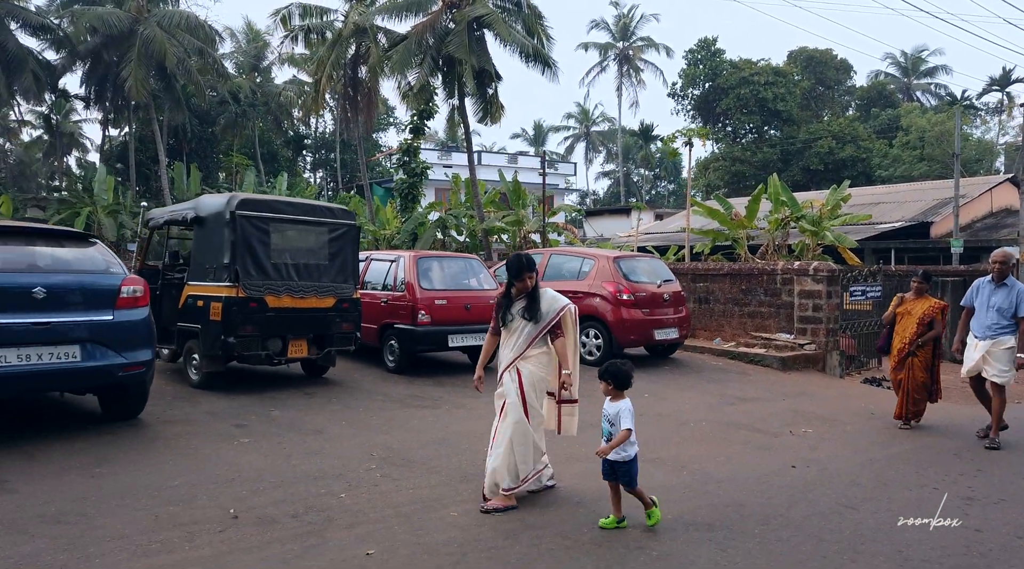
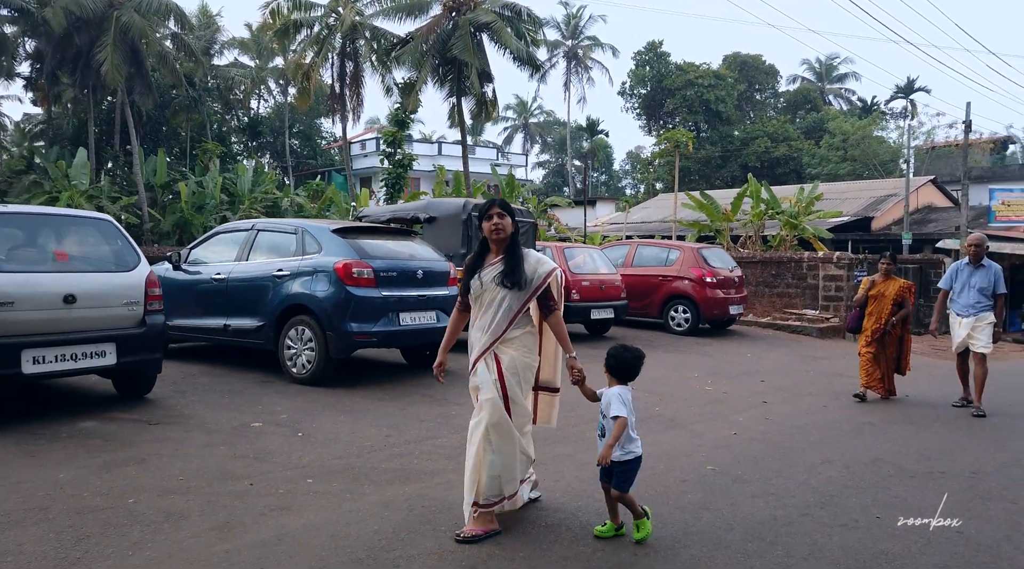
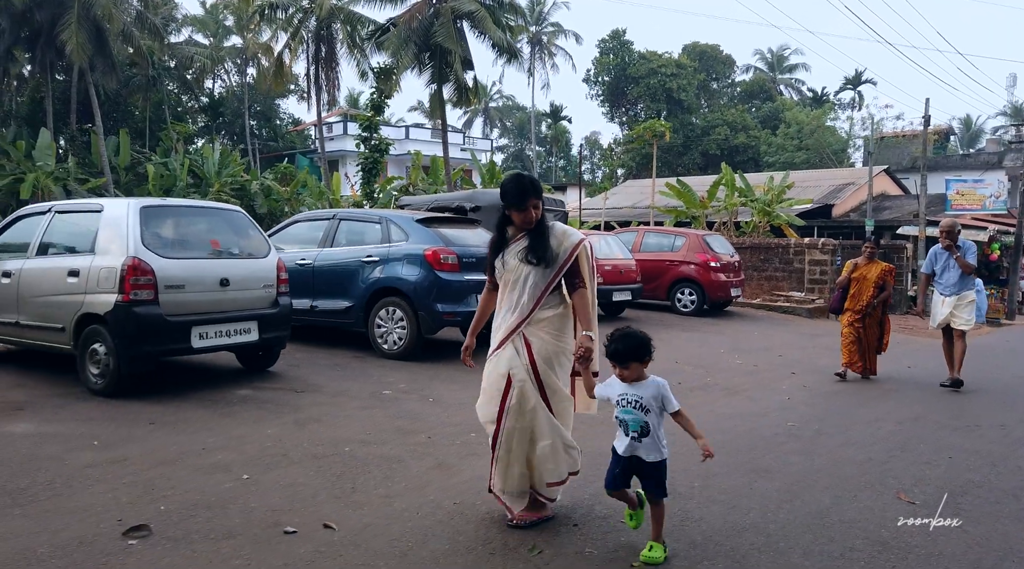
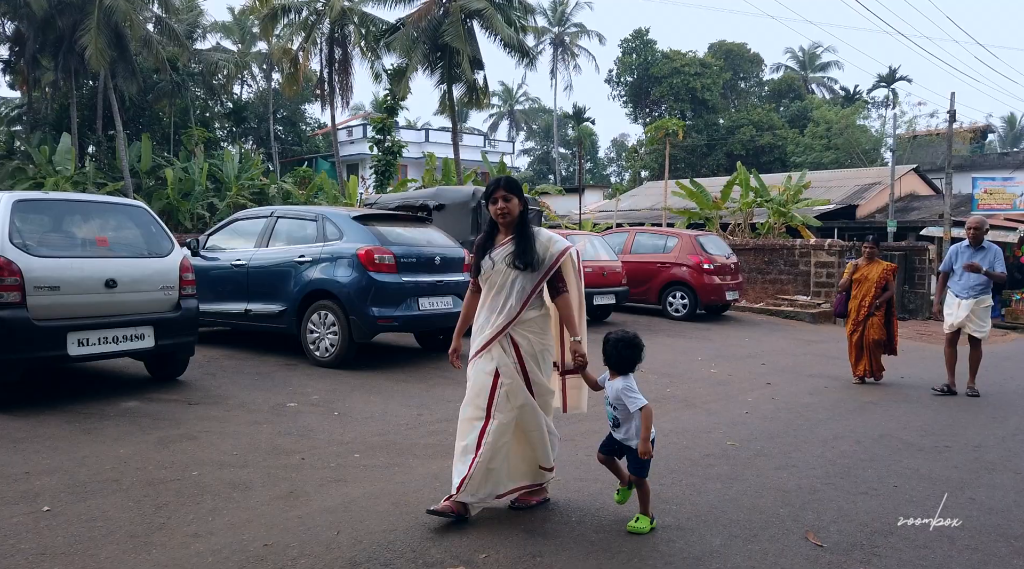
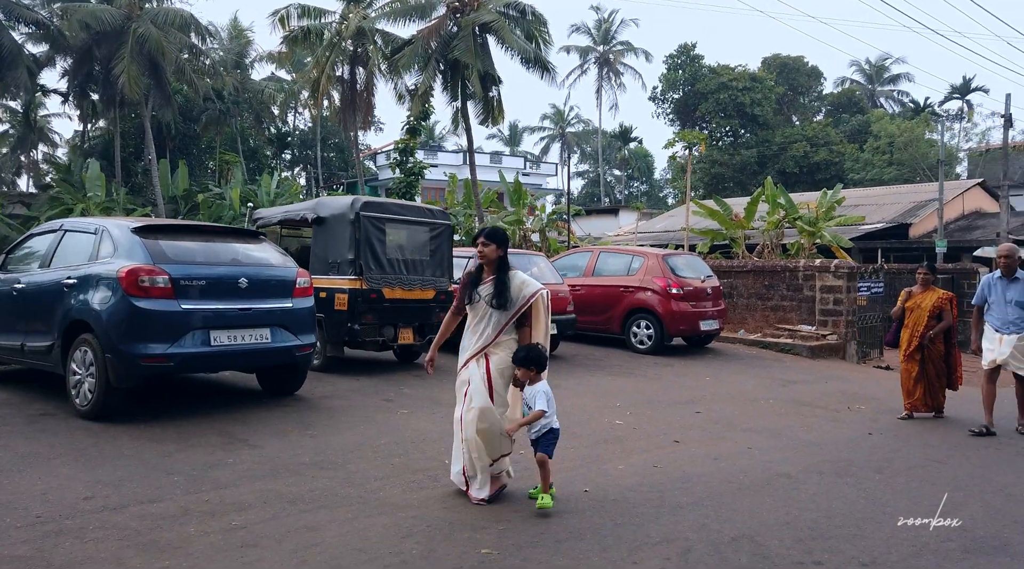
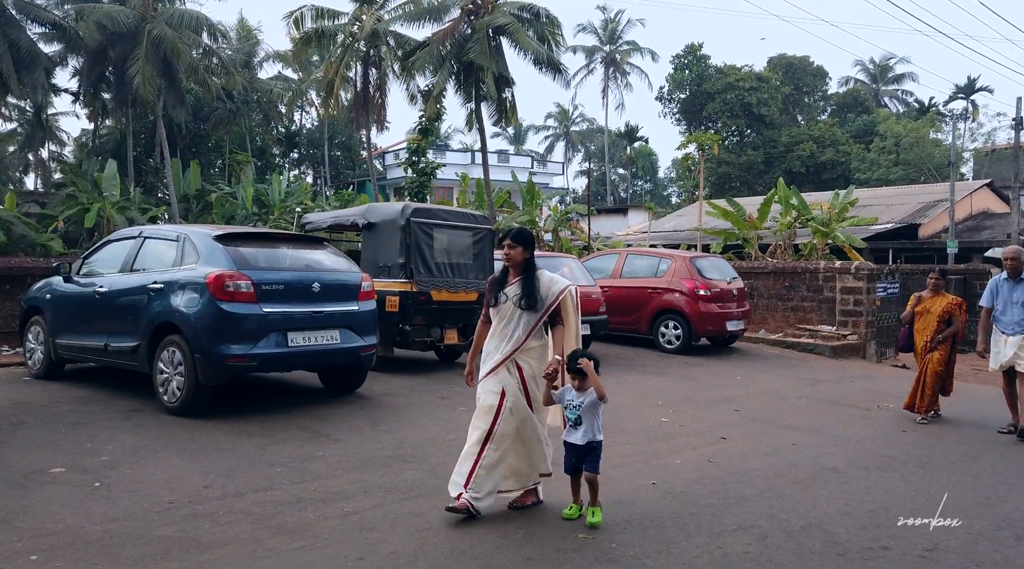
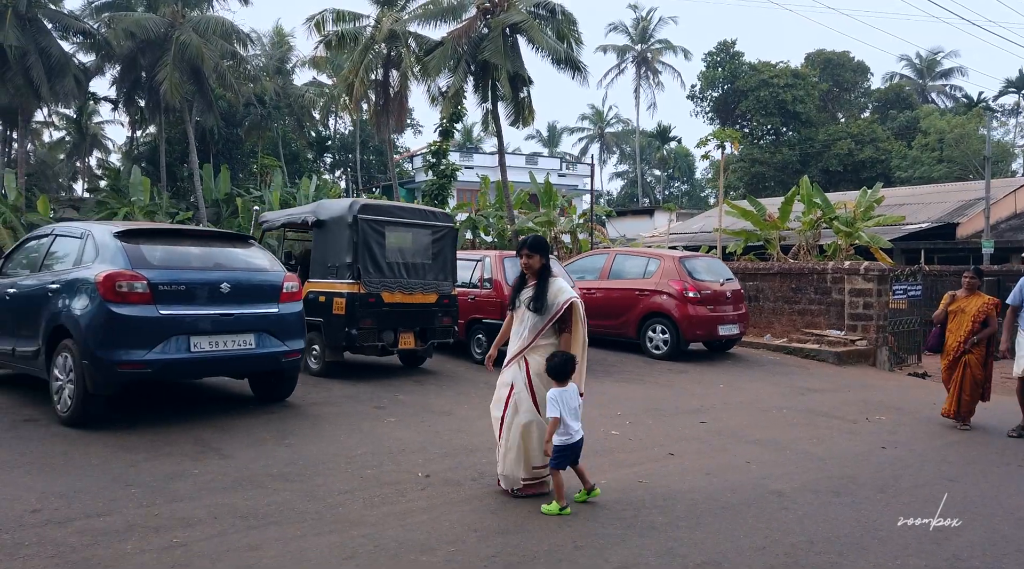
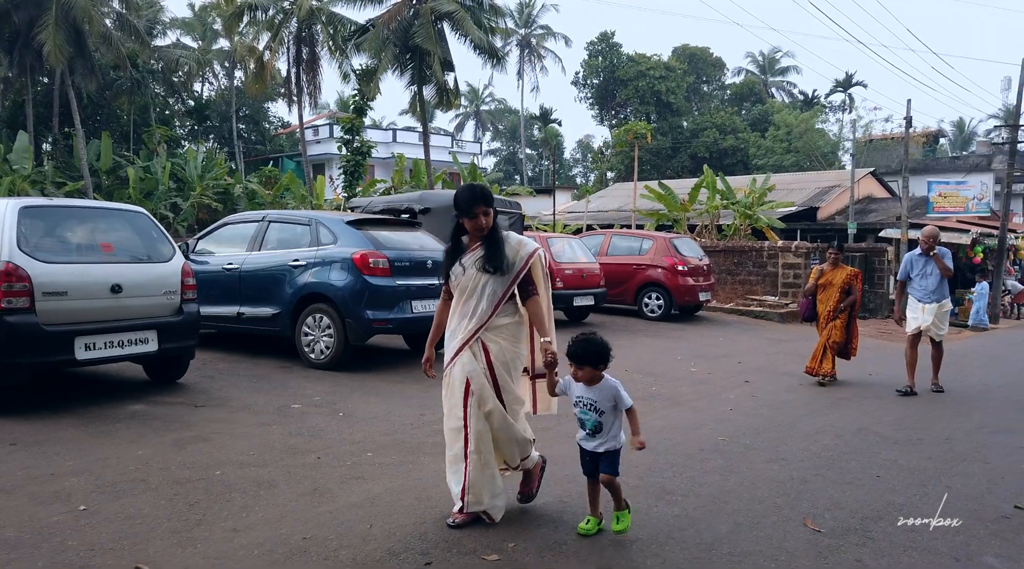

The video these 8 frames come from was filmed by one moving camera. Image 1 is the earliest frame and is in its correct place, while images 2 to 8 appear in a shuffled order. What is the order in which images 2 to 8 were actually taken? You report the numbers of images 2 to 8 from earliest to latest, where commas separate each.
7, 5, 6, 2, 4, 8, 3
